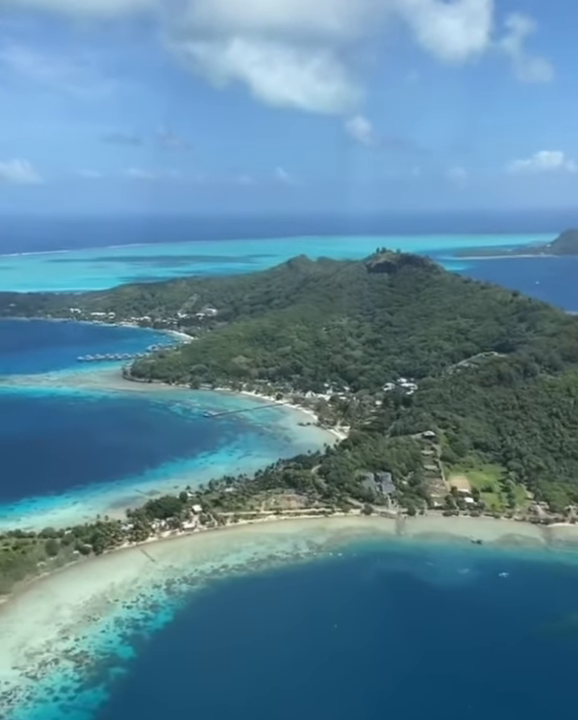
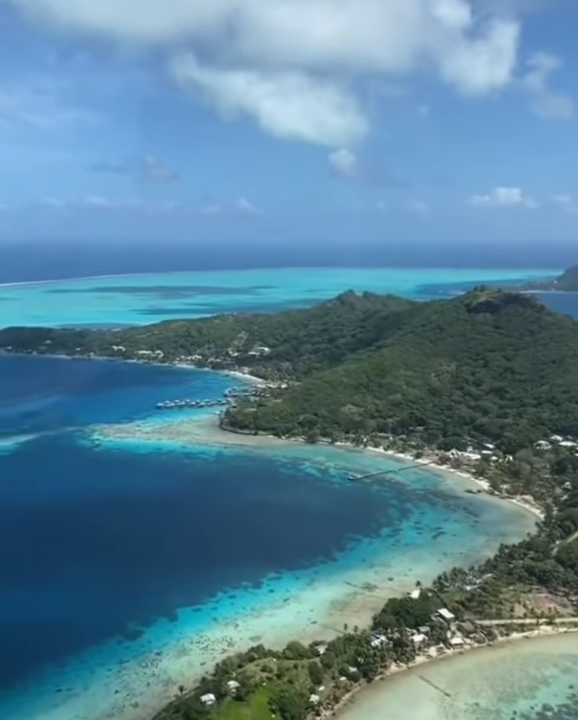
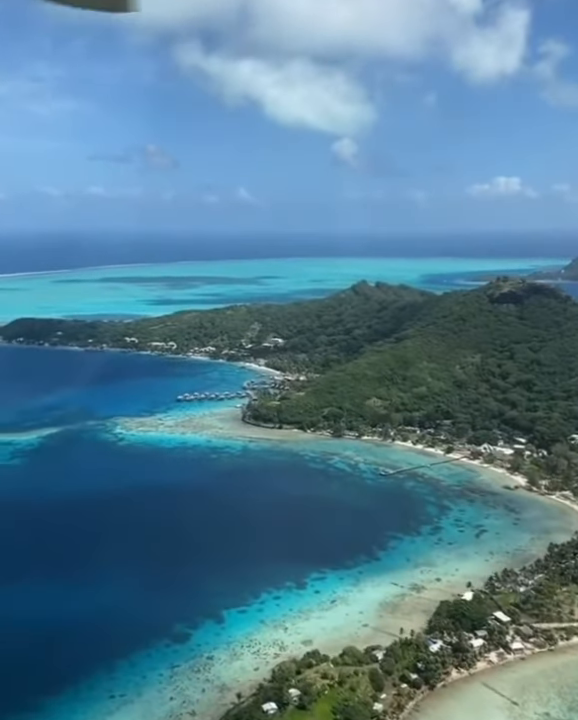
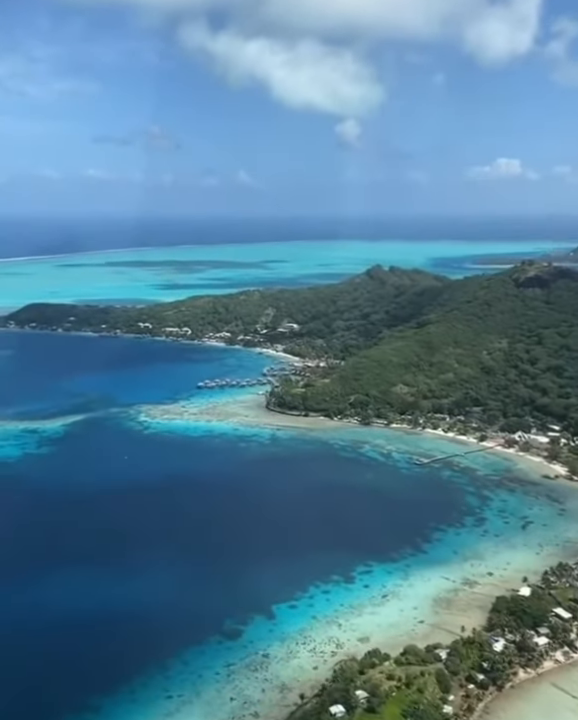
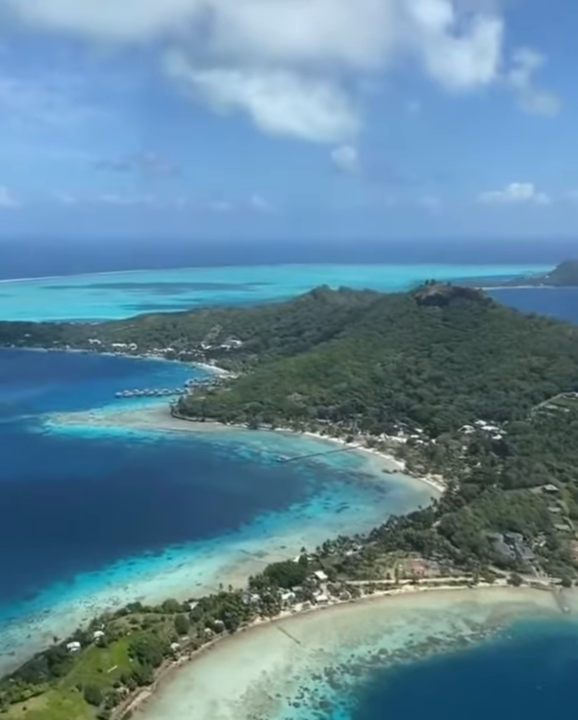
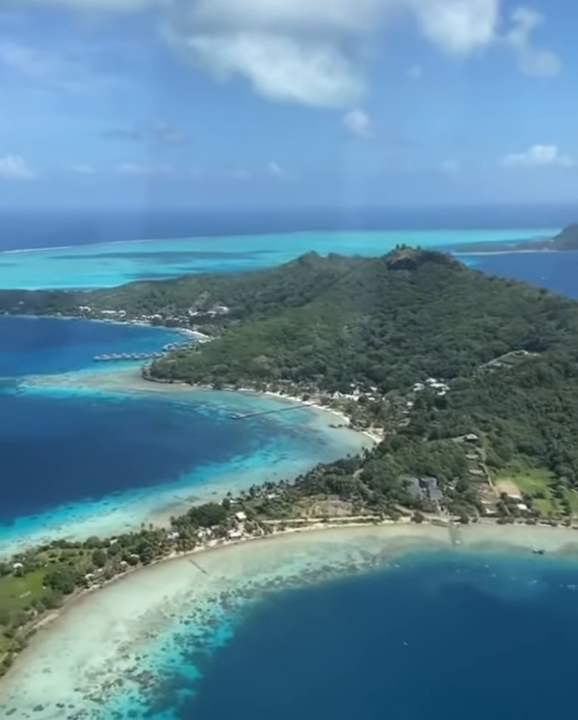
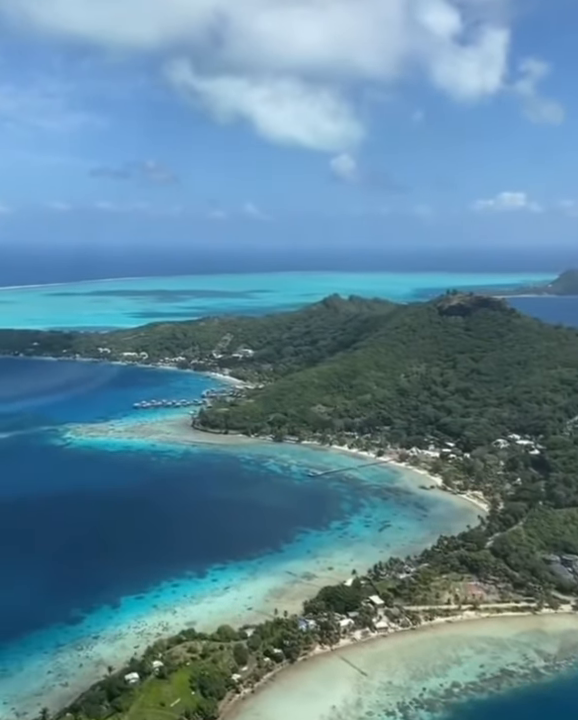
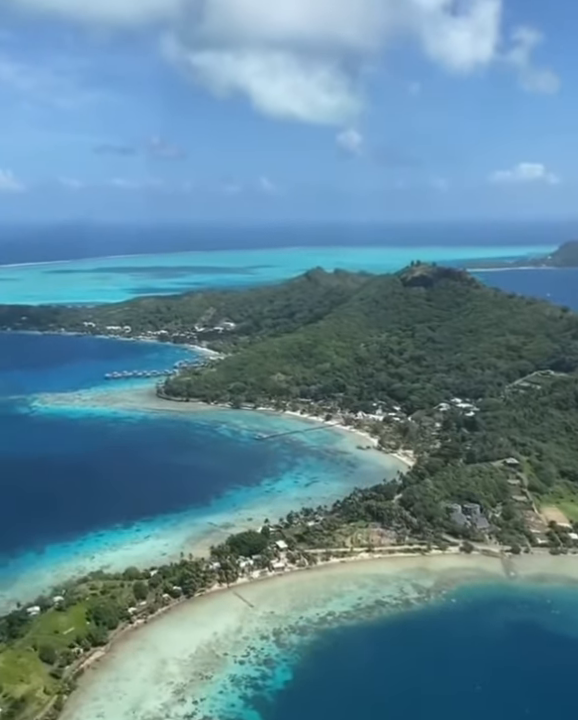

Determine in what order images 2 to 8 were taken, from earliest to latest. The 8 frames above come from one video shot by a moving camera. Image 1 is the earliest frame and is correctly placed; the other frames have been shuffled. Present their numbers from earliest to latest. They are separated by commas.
6, 8, 5, 7, 2, 3, 4
